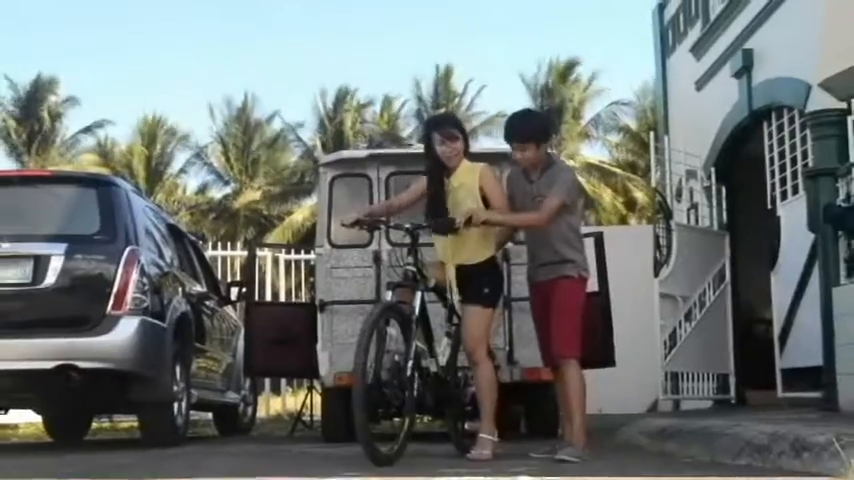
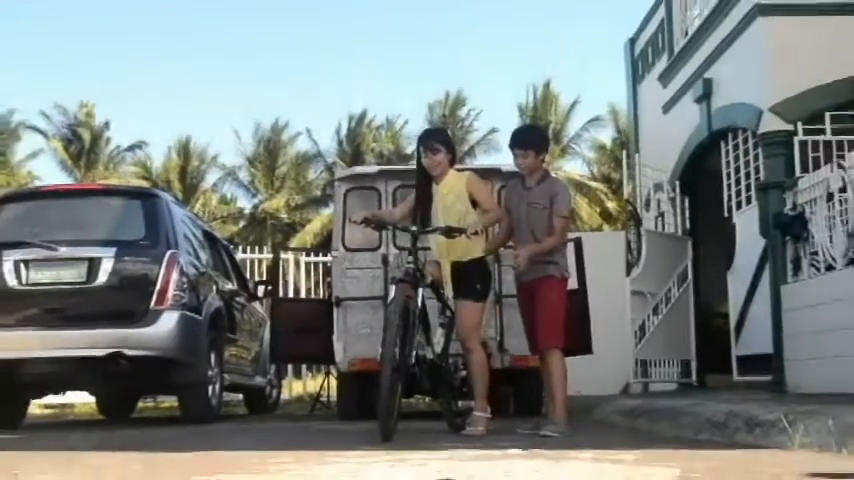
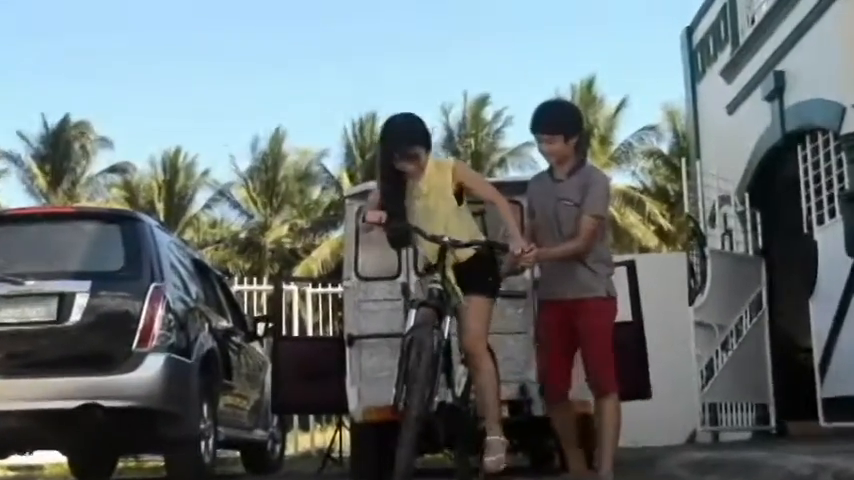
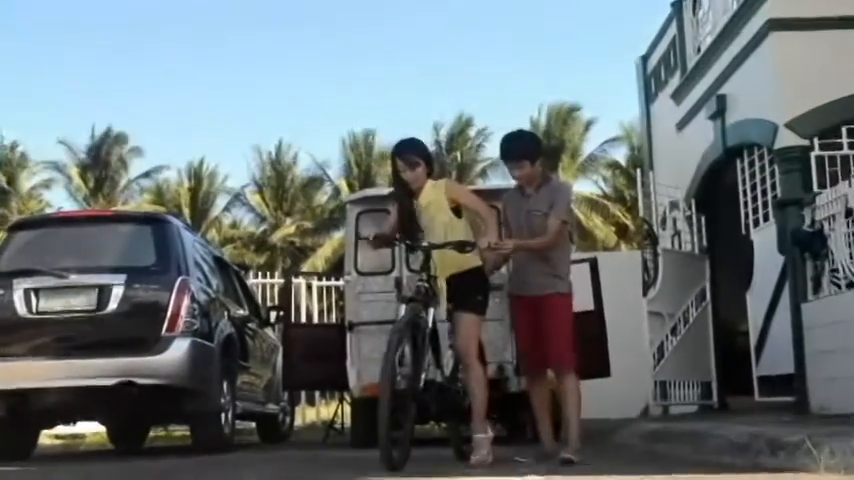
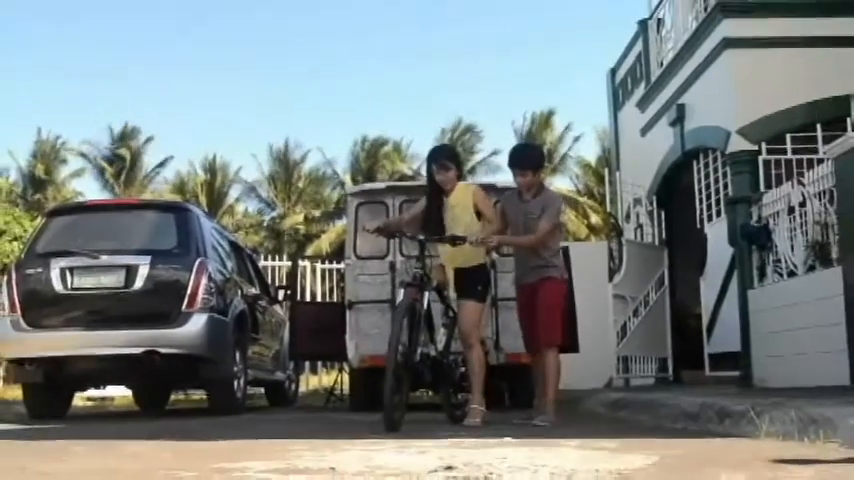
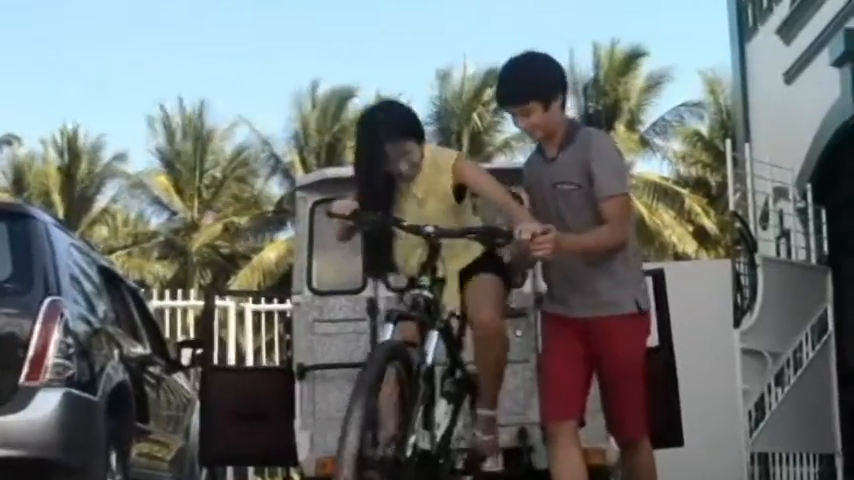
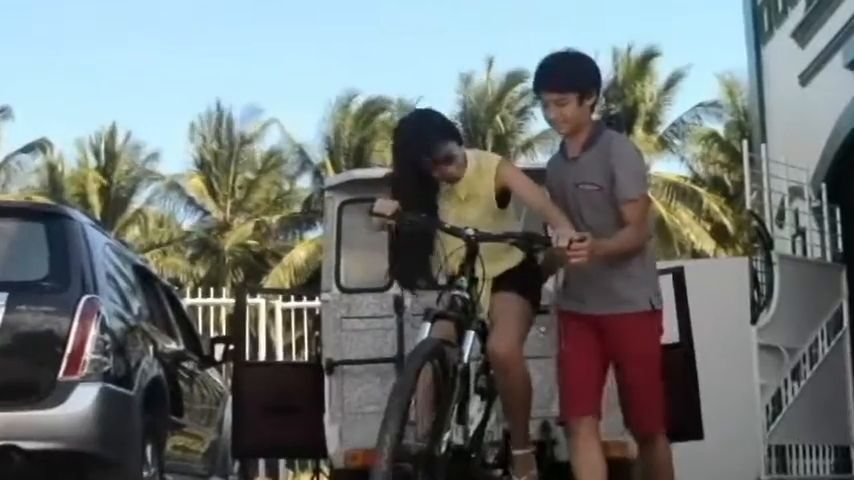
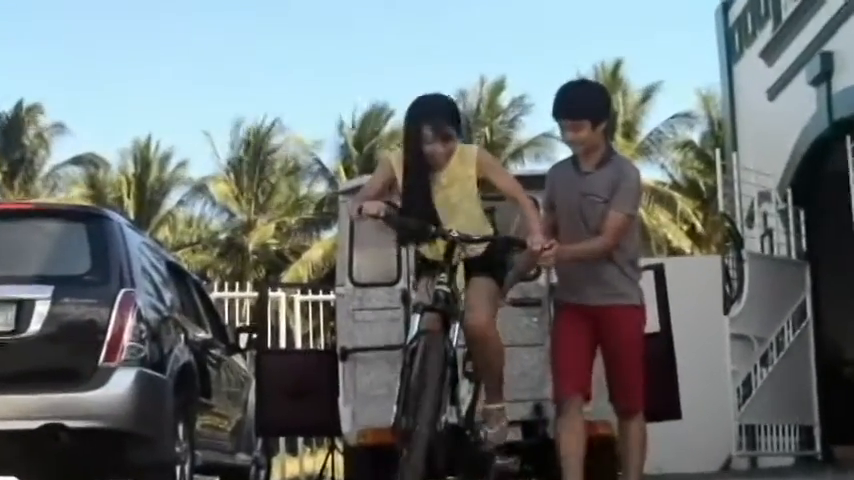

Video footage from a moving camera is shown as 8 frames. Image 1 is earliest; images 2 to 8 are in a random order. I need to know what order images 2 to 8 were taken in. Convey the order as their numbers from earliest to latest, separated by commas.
2, 5, 4, 3, 8, 7, 6
